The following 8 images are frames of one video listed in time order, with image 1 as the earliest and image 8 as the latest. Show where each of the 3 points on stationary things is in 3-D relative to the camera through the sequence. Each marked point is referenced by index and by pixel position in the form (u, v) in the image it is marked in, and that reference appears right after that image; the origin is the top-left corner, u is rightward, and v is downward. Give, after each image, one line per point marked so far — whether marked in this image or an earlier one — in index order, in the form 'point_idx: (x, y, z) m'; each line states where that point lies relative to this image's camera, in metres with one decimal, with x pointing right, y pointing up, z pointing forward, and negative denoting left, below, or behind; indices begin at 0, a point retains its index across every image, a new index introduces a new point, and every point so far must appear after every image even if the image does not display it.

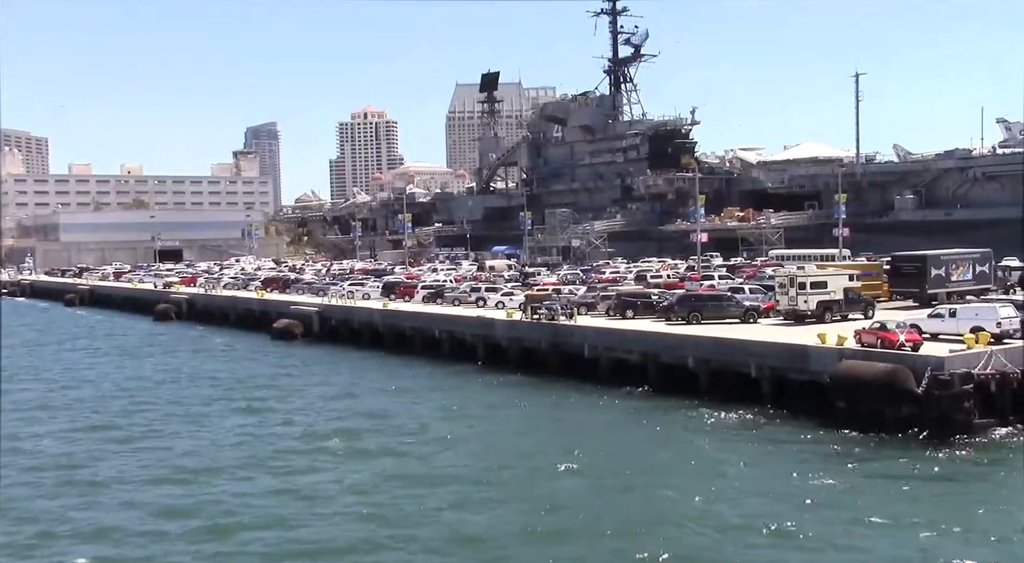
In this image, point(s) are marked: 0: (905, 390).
0: (+7.0, -1.9, +19.9) m
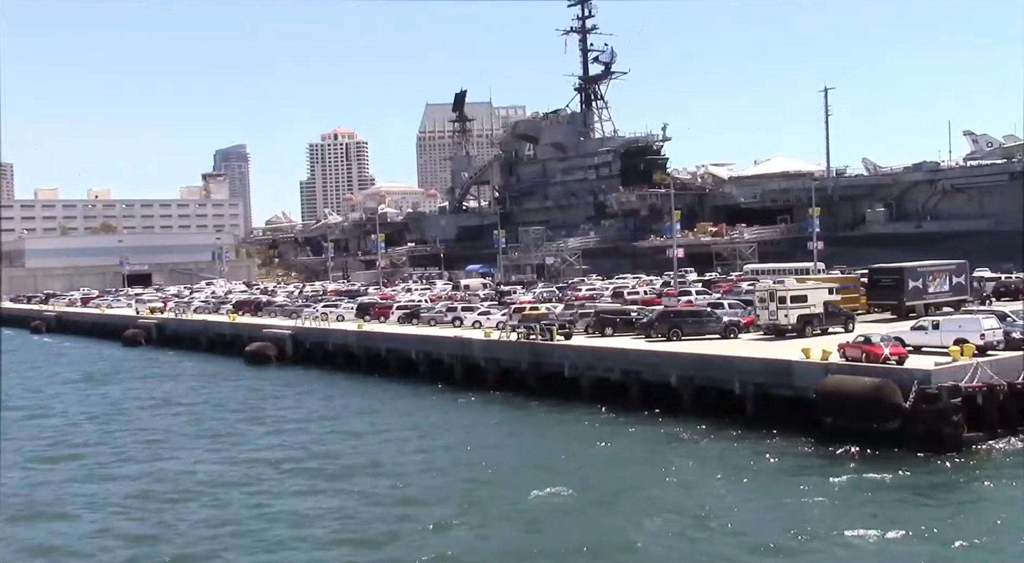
0: (+6.6, -2.2, +19.6) m
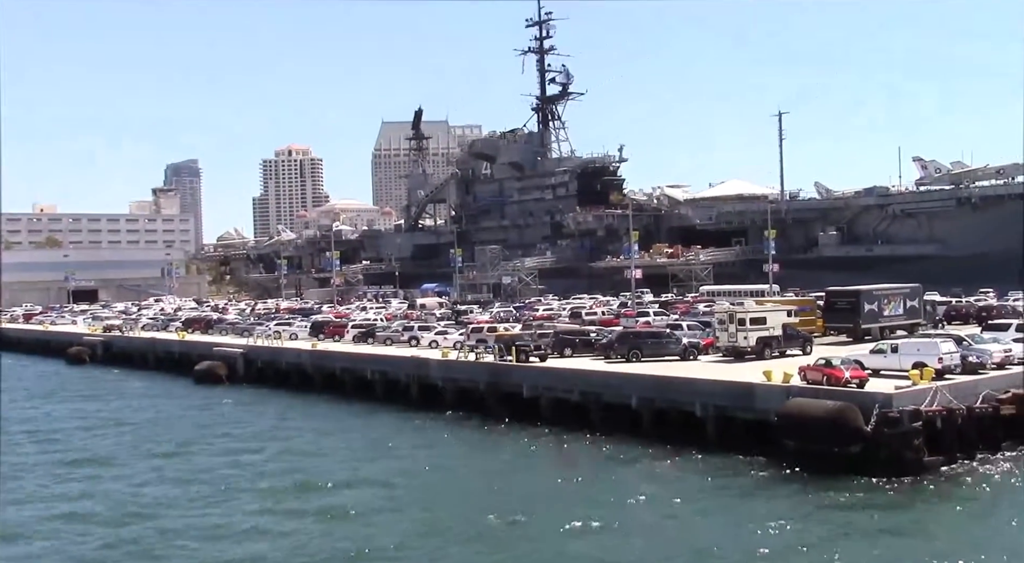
0: (+6.0, -2.6, +19.6) m
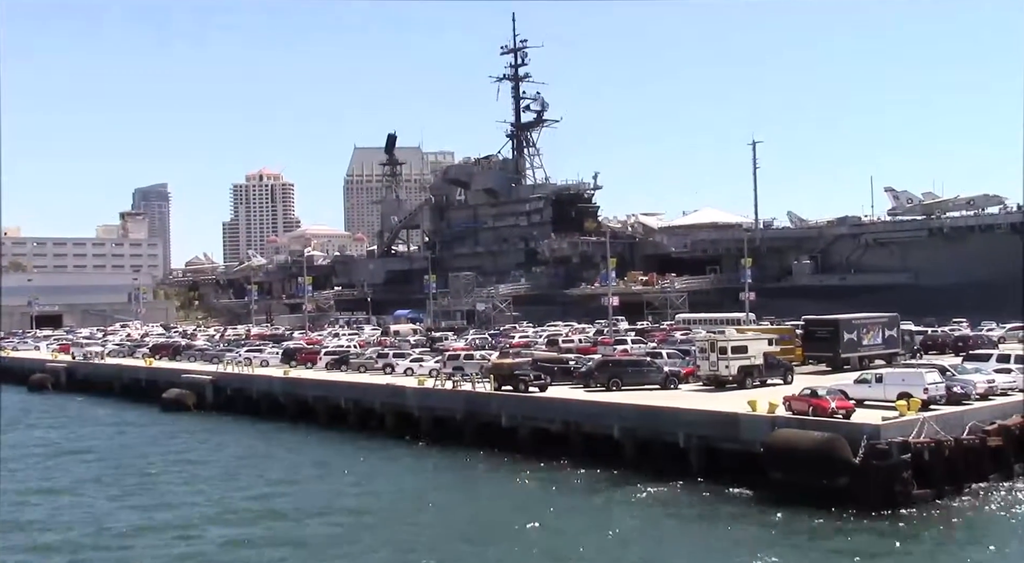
0: (+5.6, -3.1, +19.2) m
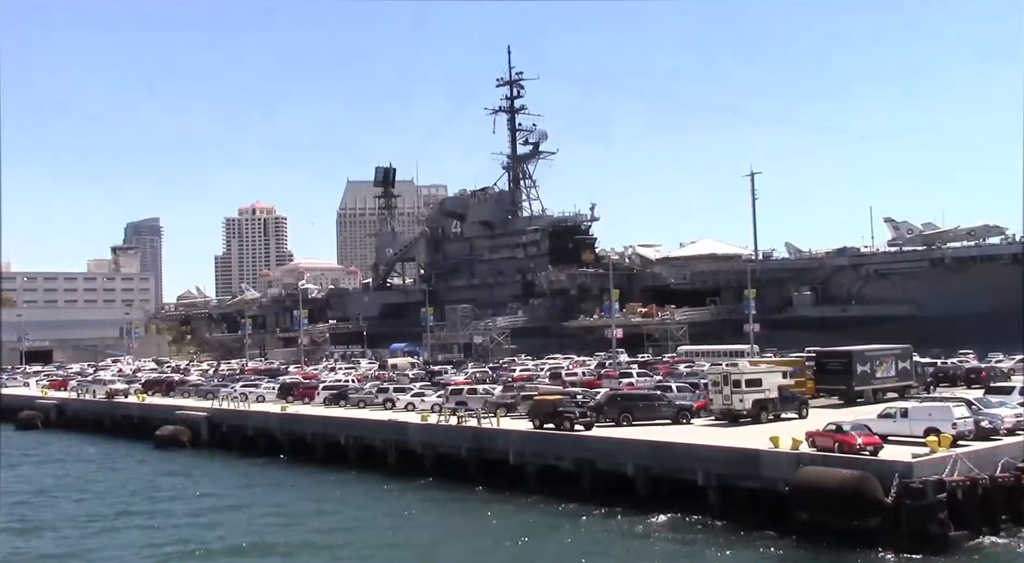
0: (+5.9, -3.6, +18.4) m
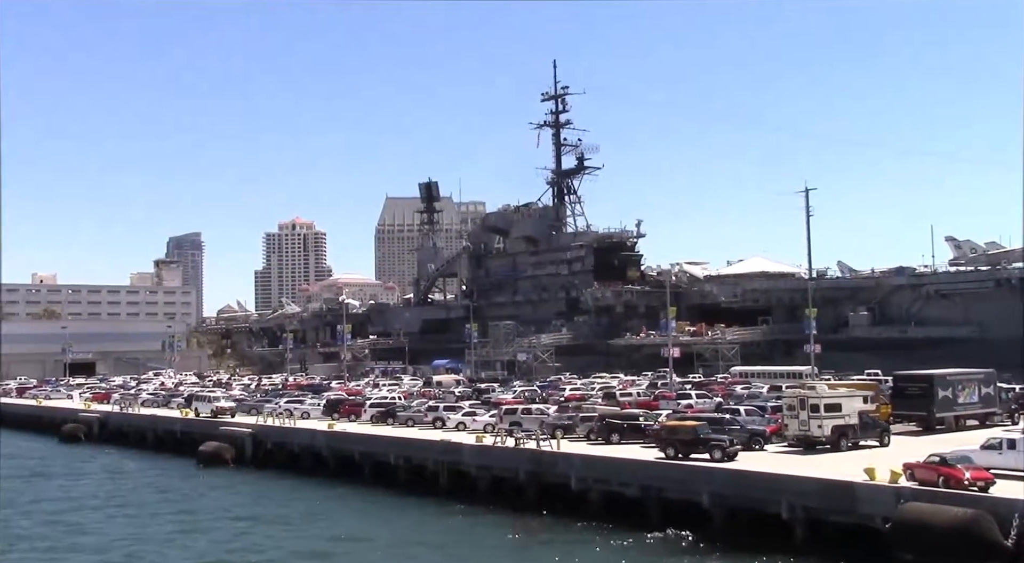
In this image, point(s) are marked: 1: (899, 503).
0: (+7.0, -3.8, +16.6) m
1: (+6.4, -3.7, +18.6) m
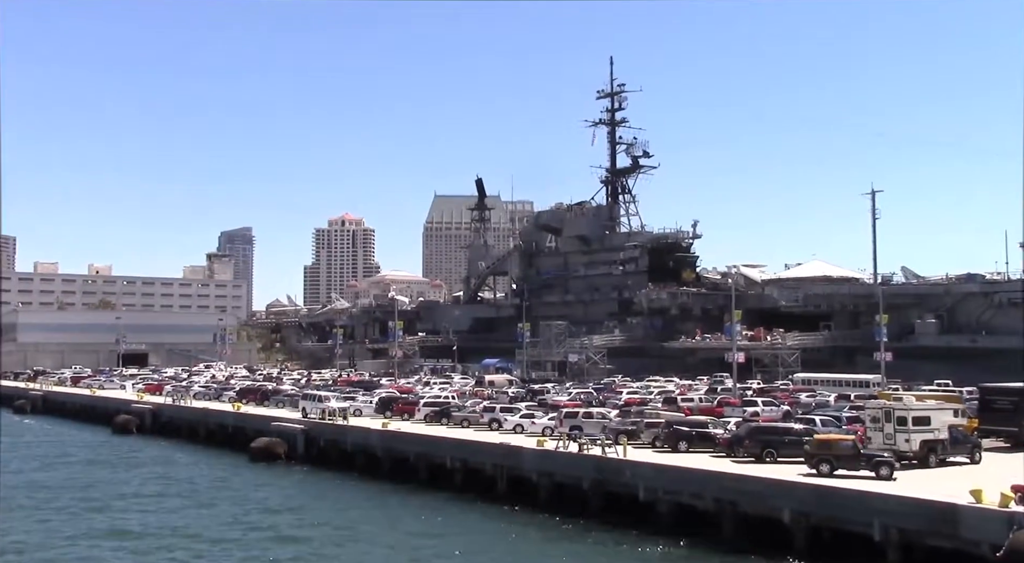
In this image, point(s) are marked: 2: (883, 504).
0: (+8.1, -3.9, +14.9) m
1: (+7.5, -3.7, +17.0) m
2: (+6.3, -3.8, +19.0) m
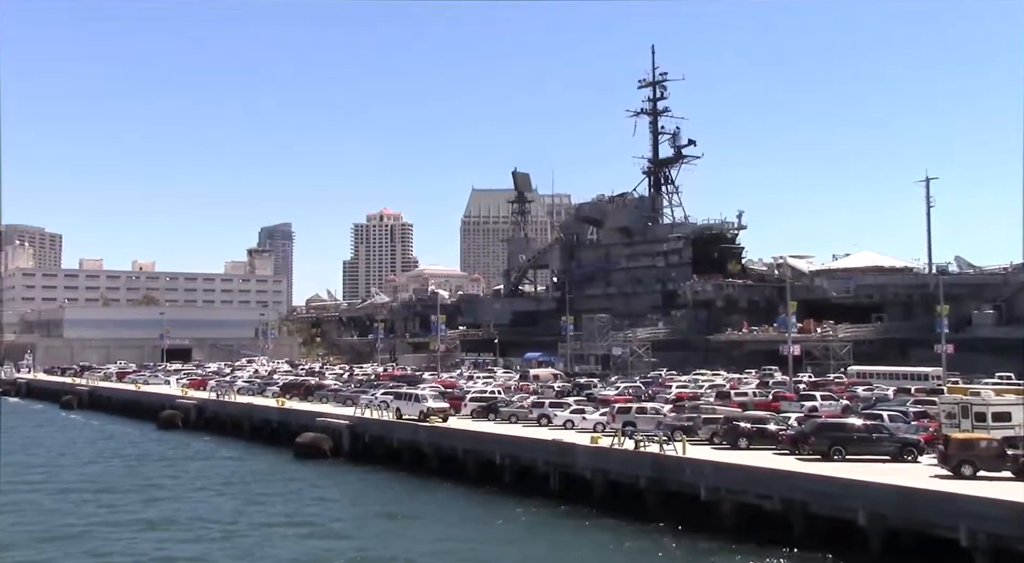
0: (+8.9, -3.7, +13.6) m
1: (+8.4, -3.5, +15.6) m
2: (+7.2, -3.5, +17.7) m
